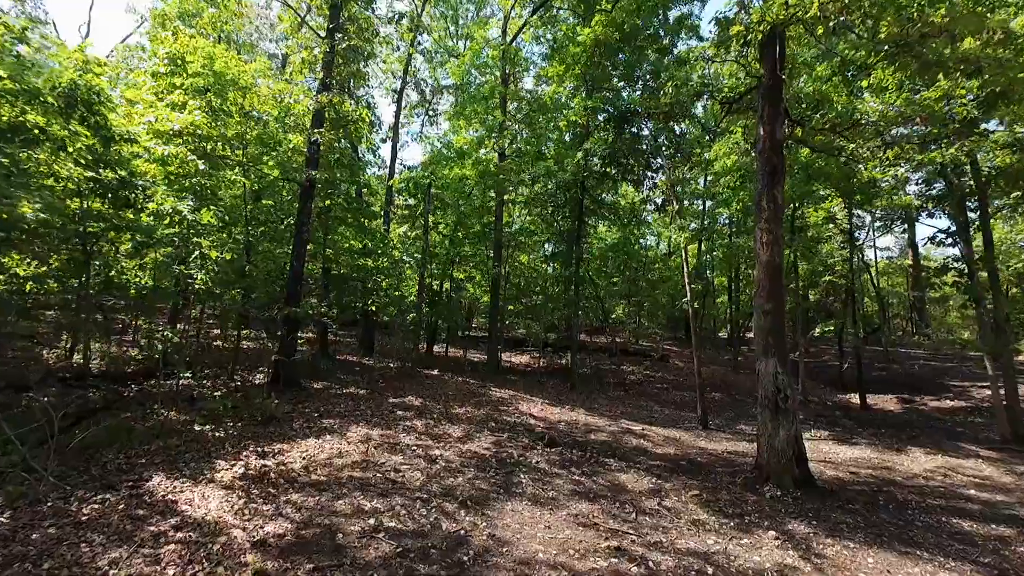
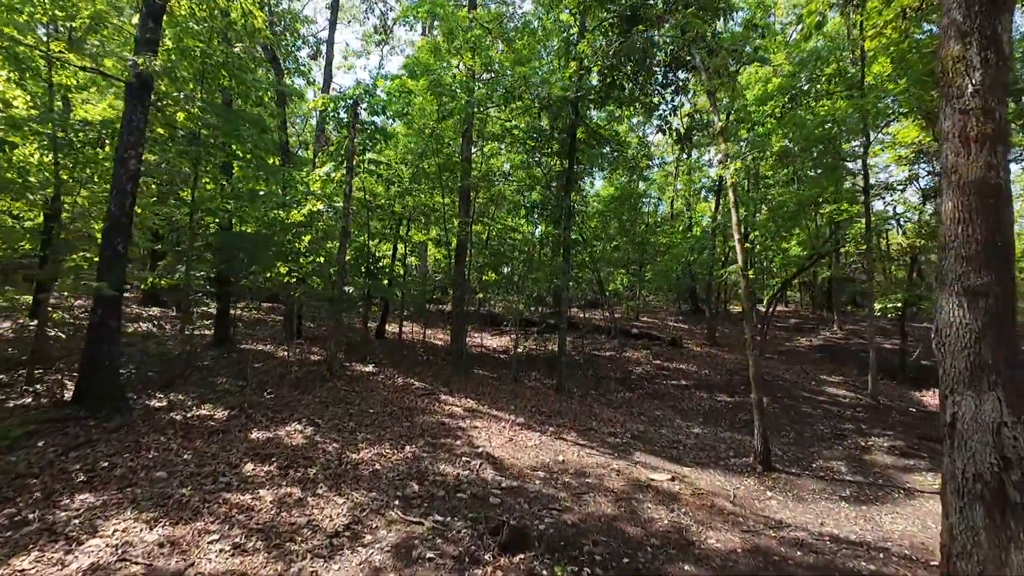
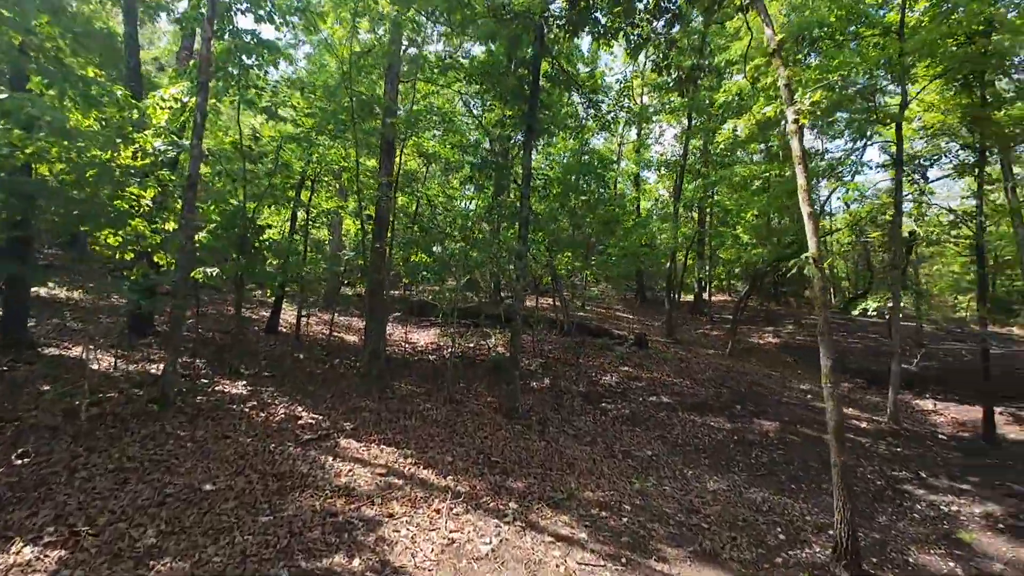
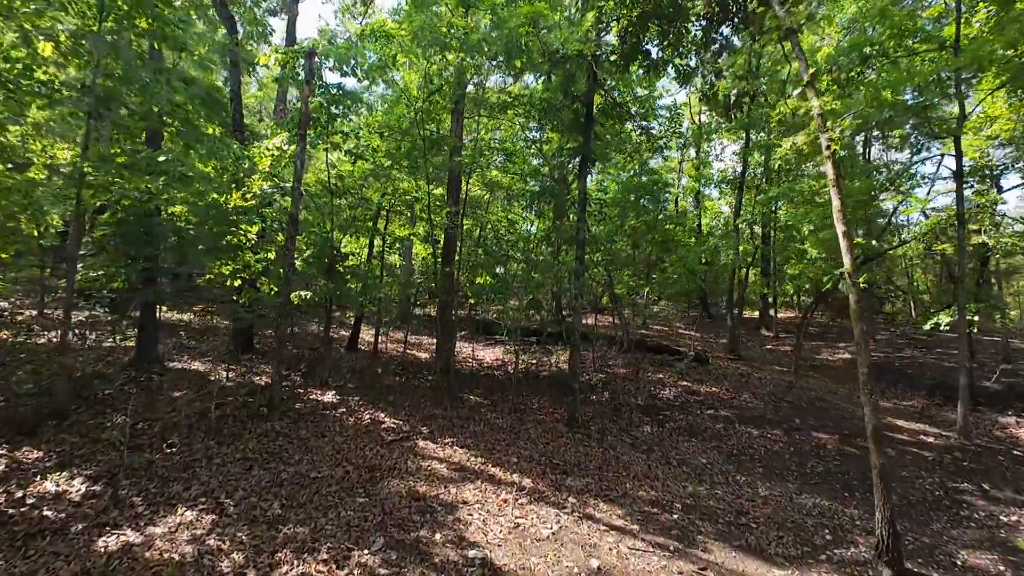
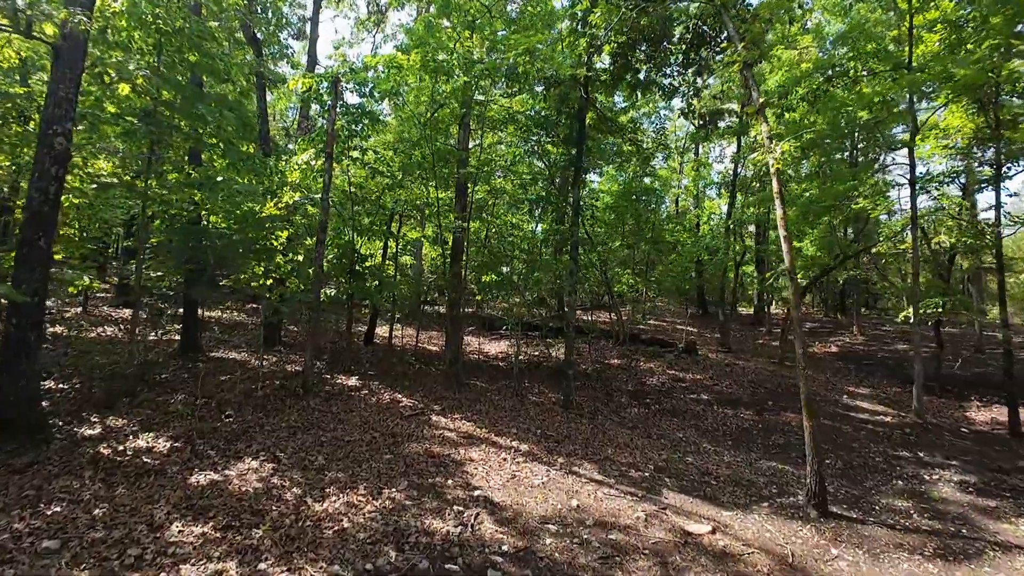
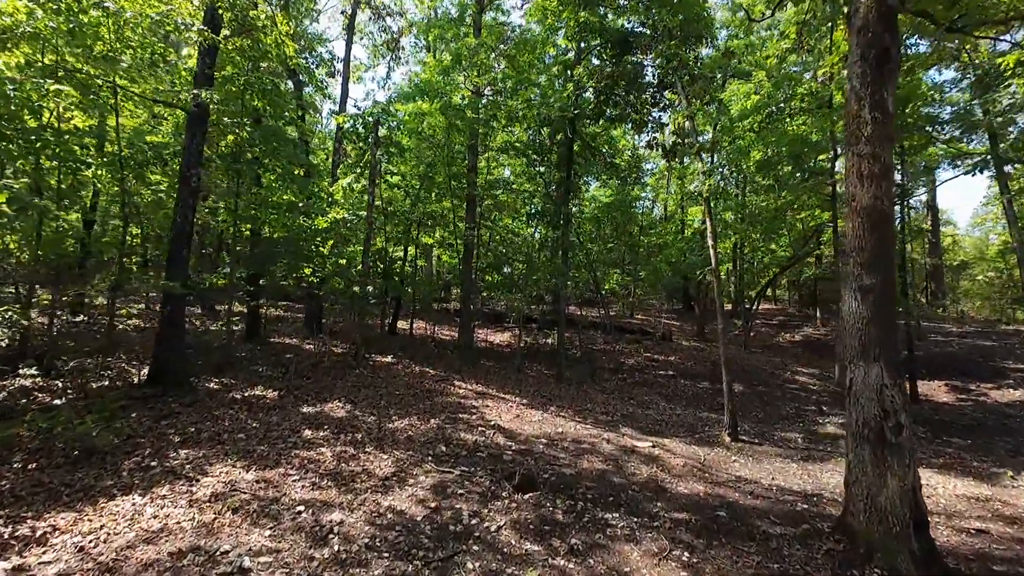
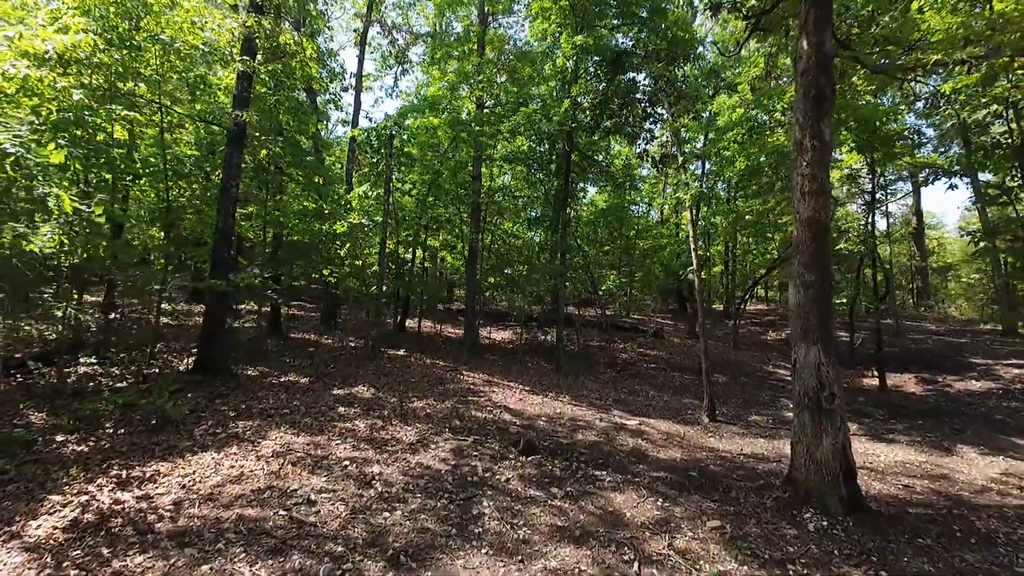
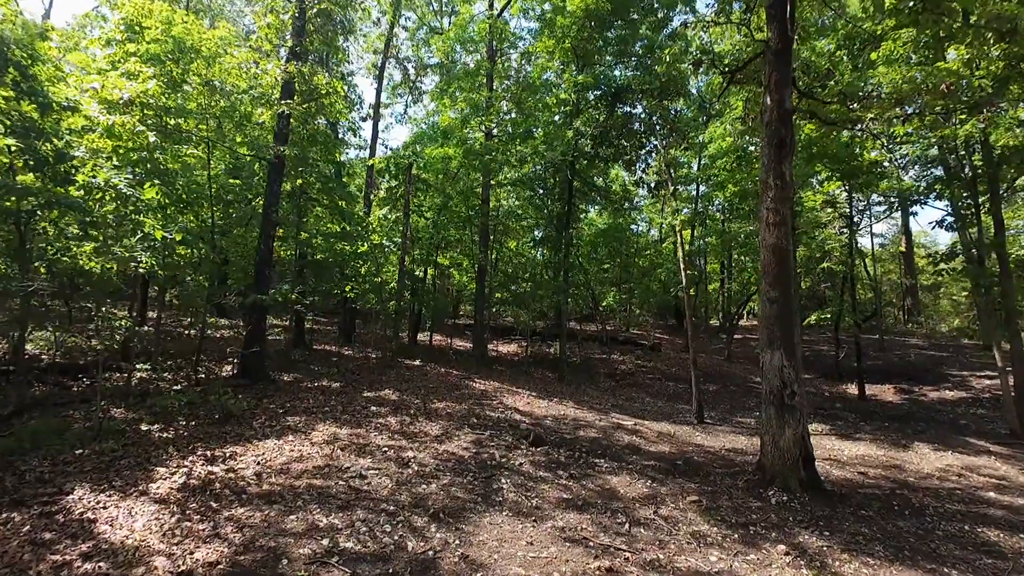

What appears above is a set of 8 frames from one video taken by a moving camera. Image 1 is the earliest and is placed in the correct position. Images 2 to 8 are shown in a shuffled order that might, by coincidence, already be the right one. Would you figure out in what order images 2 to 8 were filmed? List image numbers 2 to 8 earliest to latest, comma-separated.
8, 7, 6, 2, 5, 4, 3
